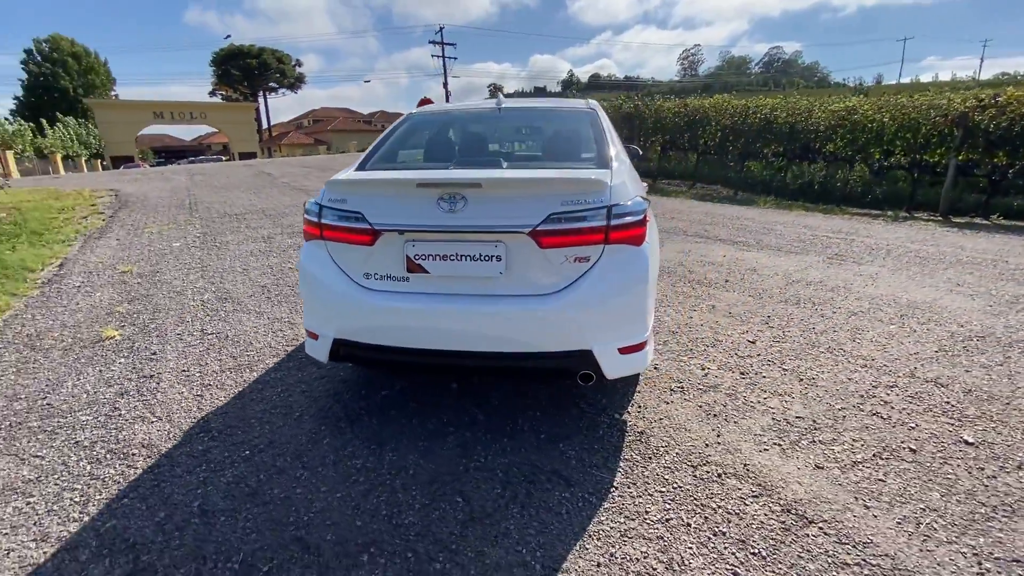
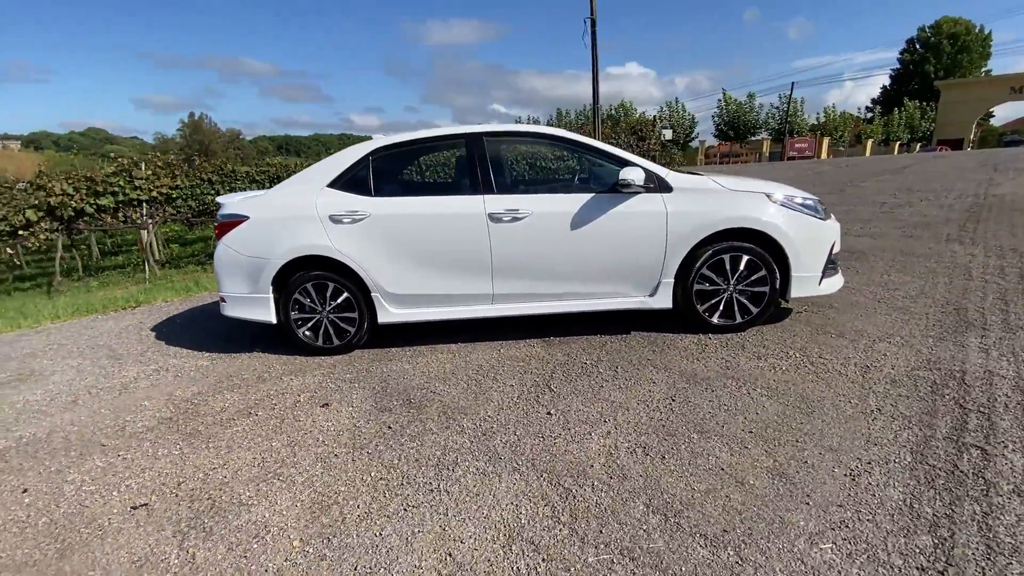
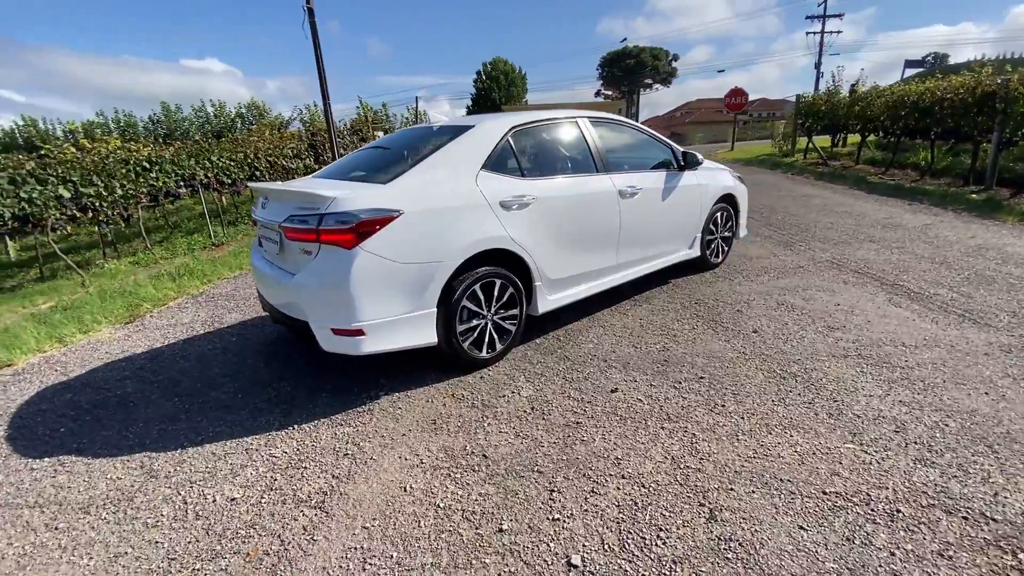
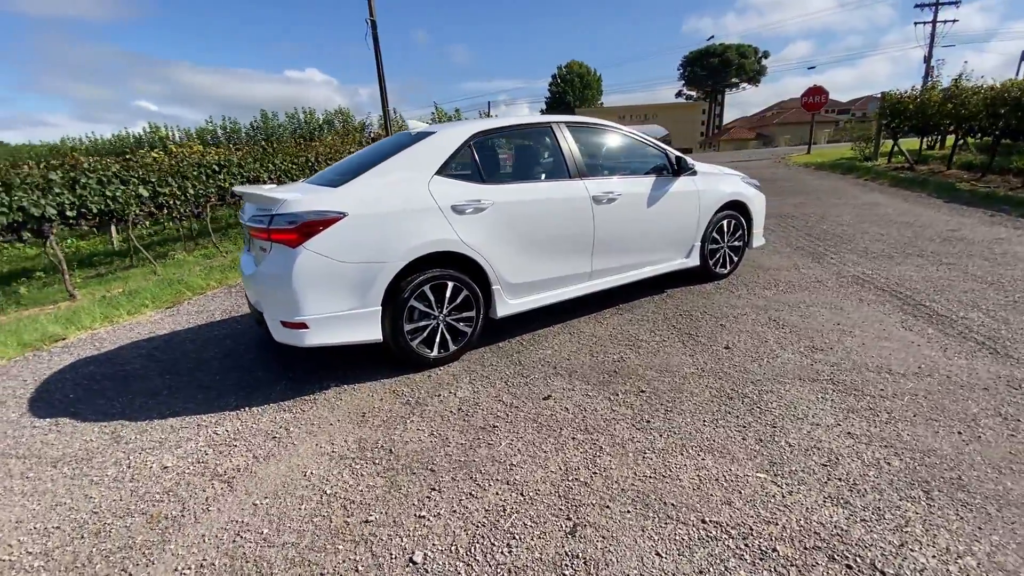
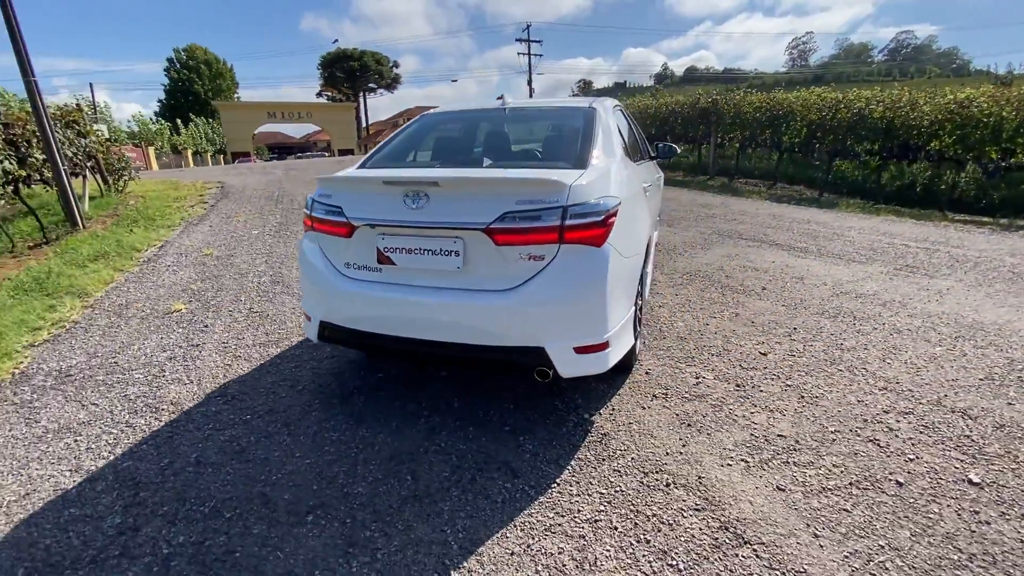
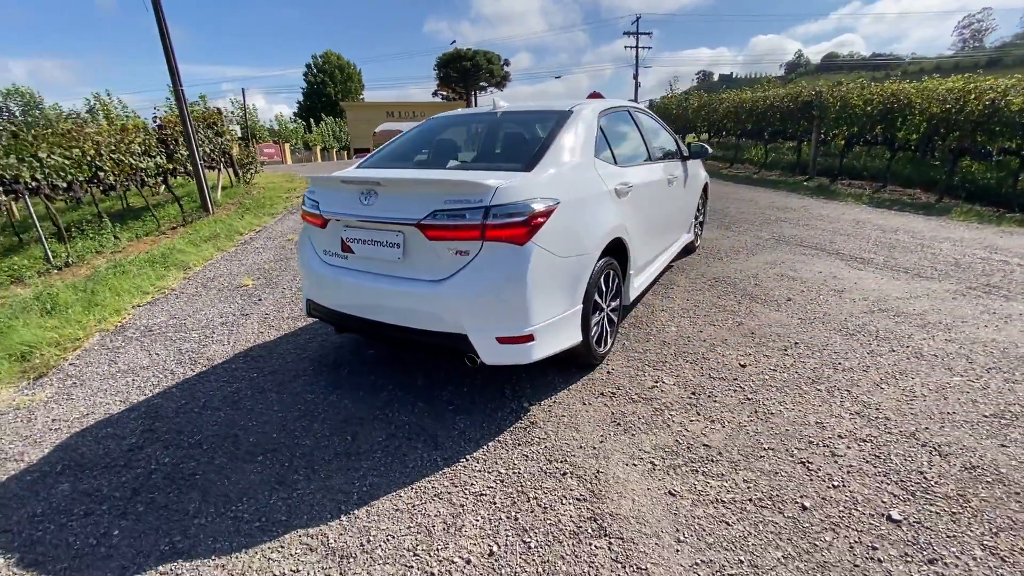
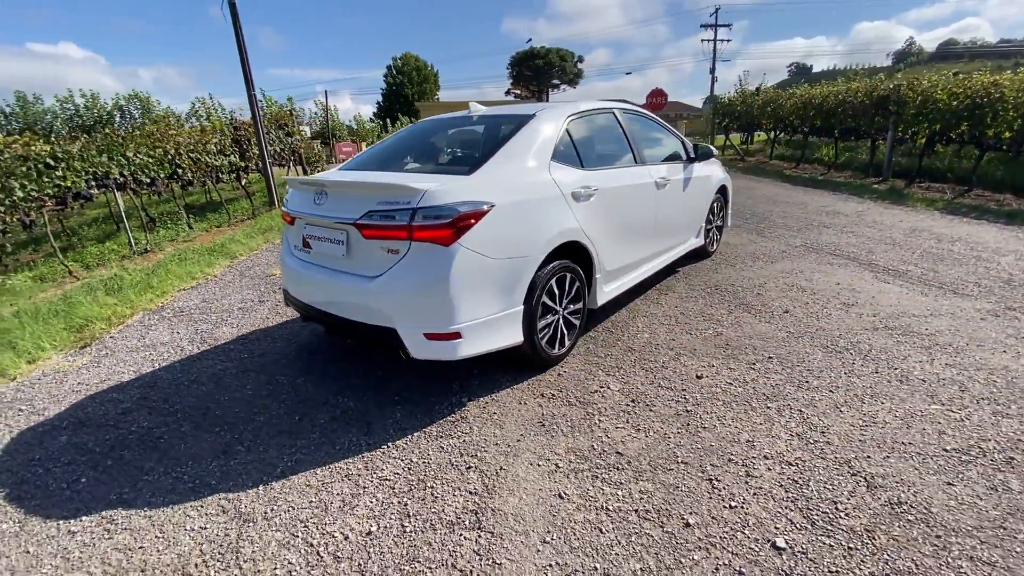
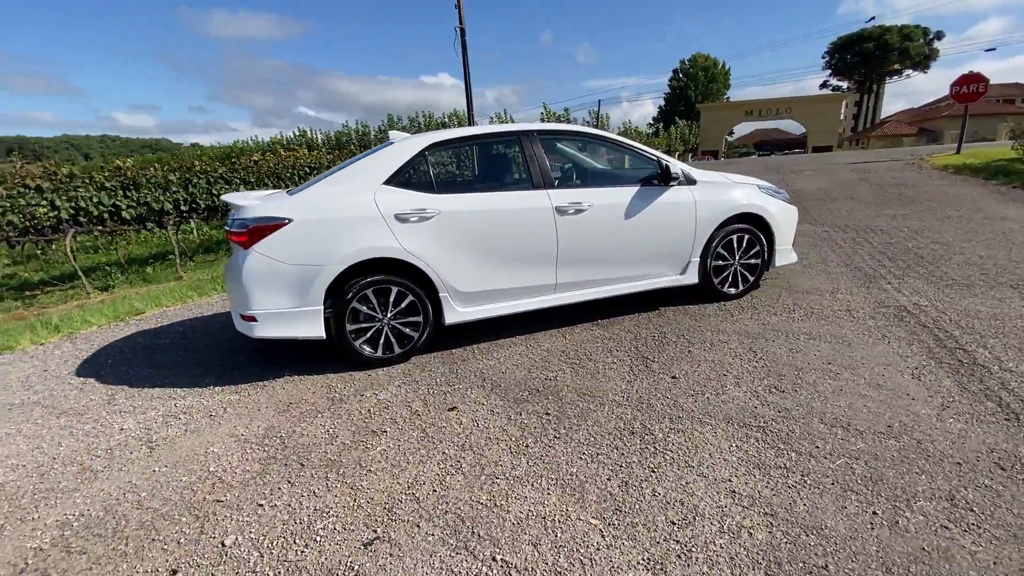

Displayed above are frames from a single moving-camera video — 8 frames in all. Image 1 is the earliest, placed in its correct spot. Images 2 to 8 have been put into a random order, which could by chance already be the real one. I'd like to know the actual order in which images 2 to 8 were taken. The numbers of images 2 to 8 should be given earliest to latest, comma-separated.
5, 6, 7, 3, 4, 8, 2
